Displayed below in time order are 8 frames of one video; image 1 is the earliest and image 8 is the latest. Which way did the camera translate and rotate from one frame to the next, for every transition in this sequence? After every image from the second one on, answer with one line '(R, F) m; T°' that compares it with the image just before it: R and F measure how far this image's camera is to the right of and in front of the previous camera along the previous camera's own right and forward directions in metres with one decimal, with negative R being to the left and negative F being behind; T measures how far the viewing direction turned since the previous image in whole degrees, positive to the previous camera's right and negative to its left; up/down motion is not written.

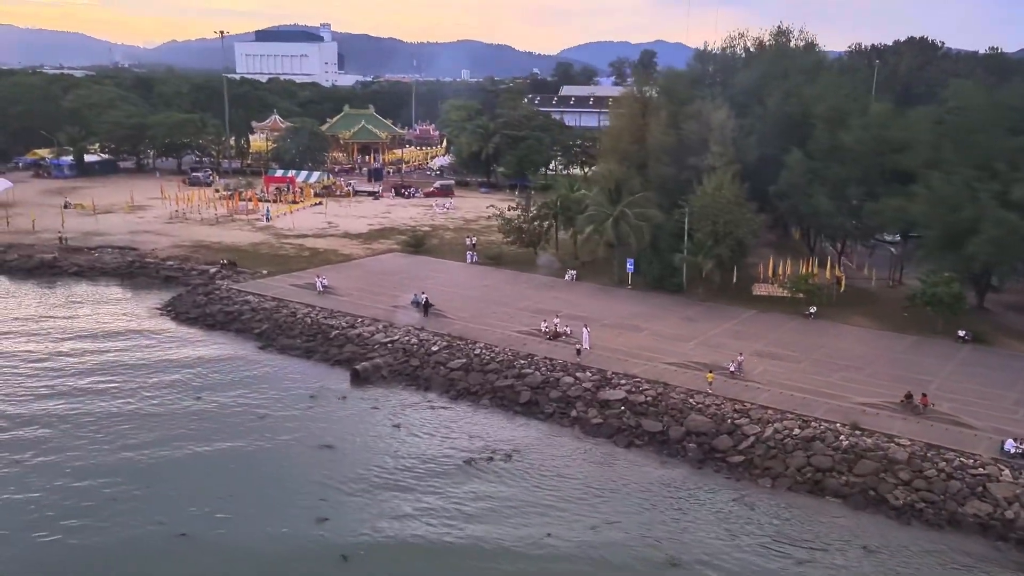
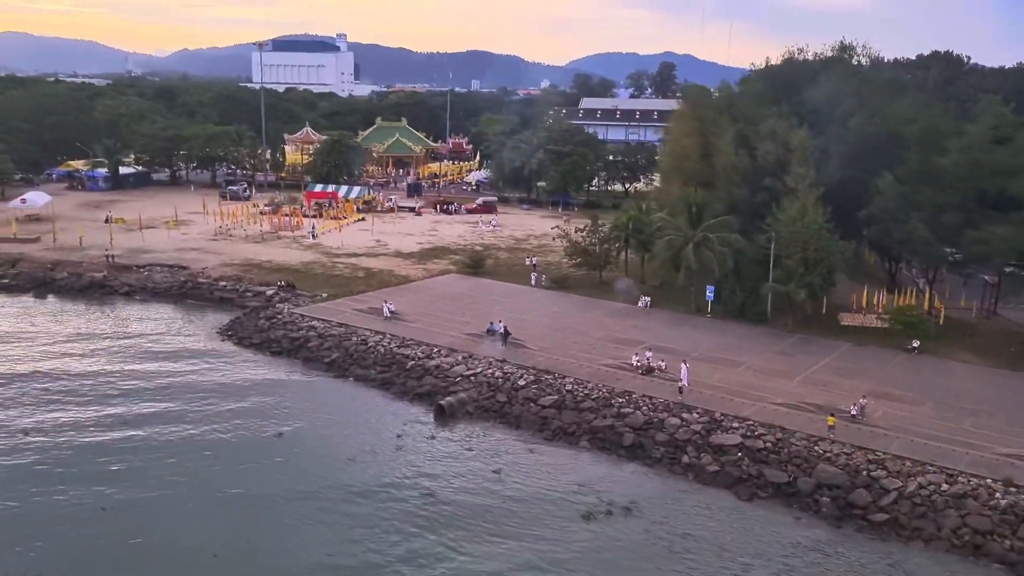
(-2.2, +1.4) m; -1°
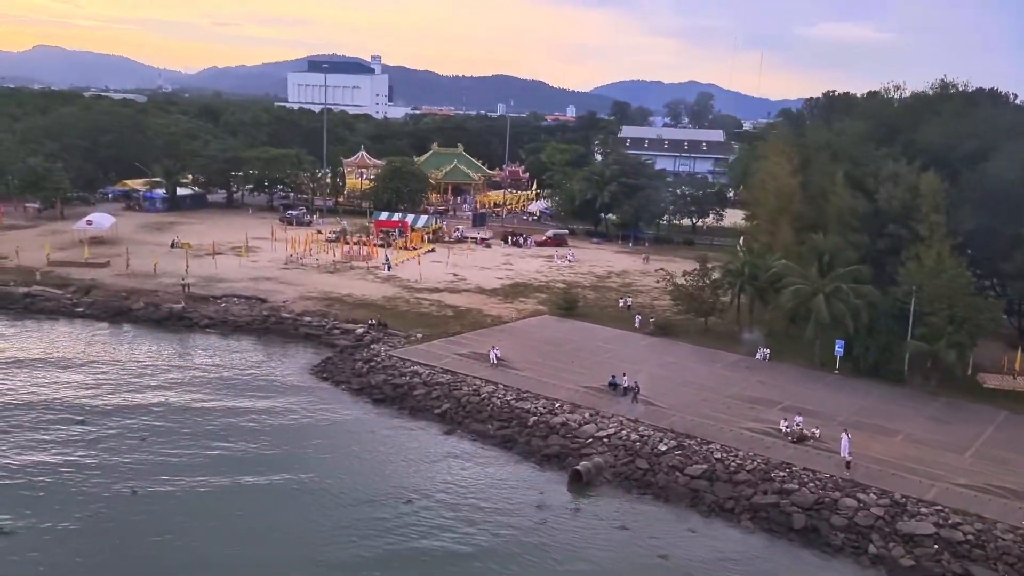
(-3.0, +1.8) m; -1°
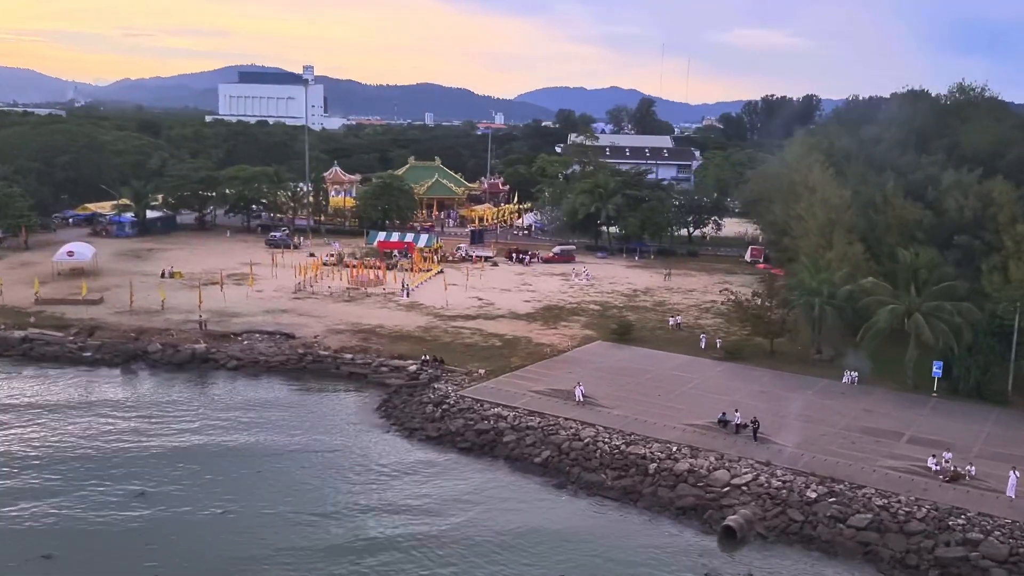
(-4.2, +2.4) m; +4°
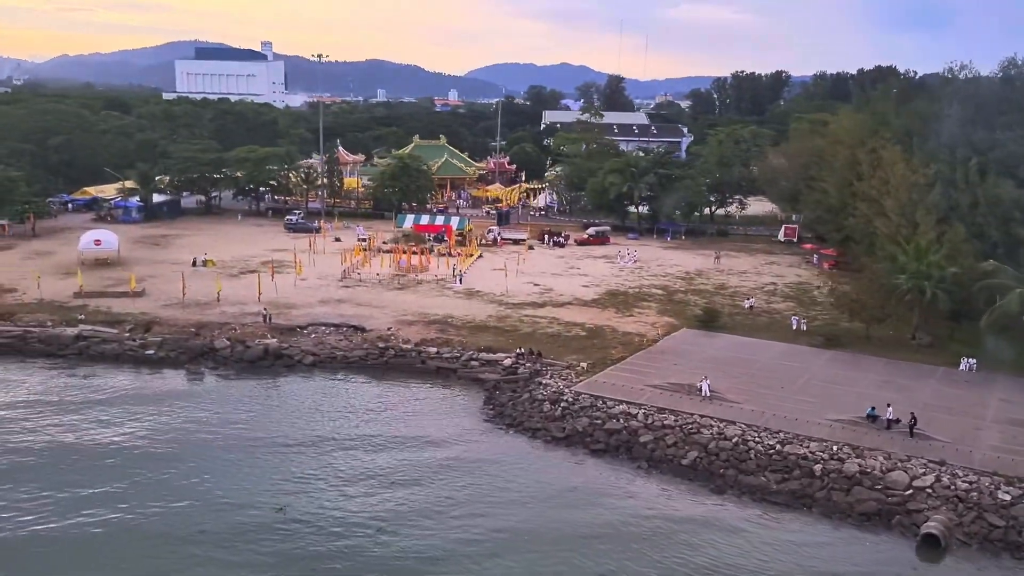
(-4.4, +1.7) m; +3°
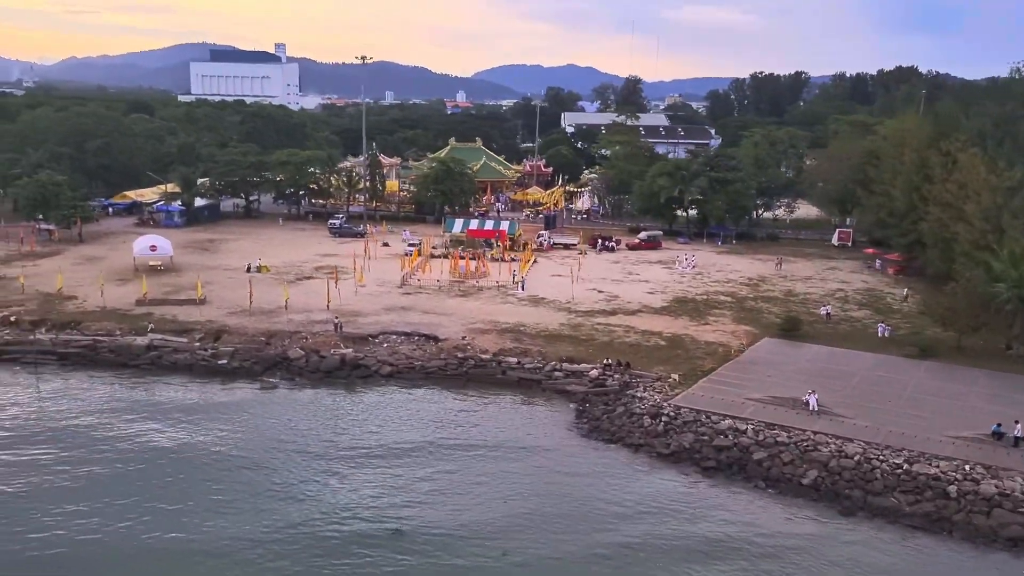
(-2.3, +0.9) m; -1°
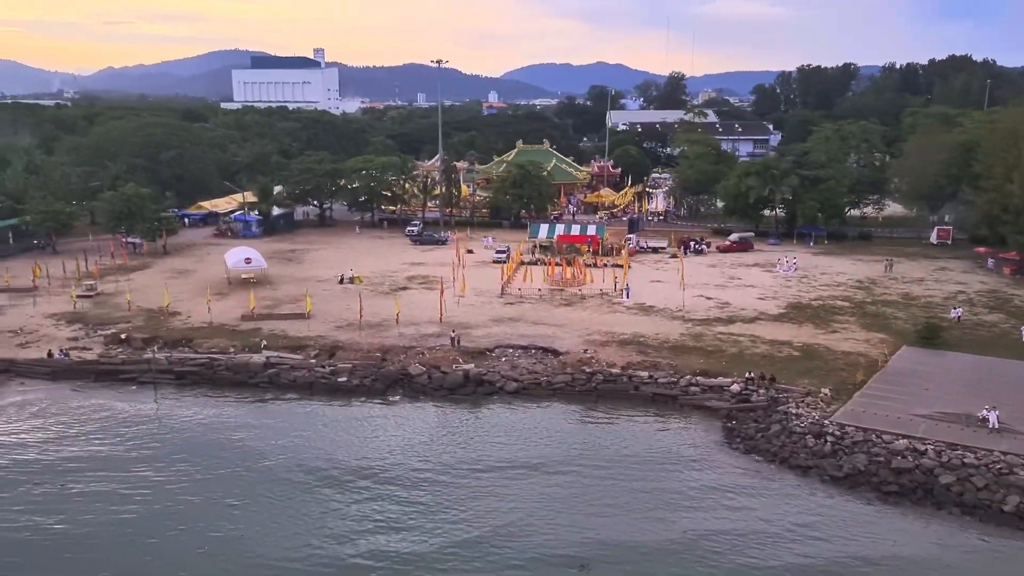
(-2.8, +1.2) m; -2°
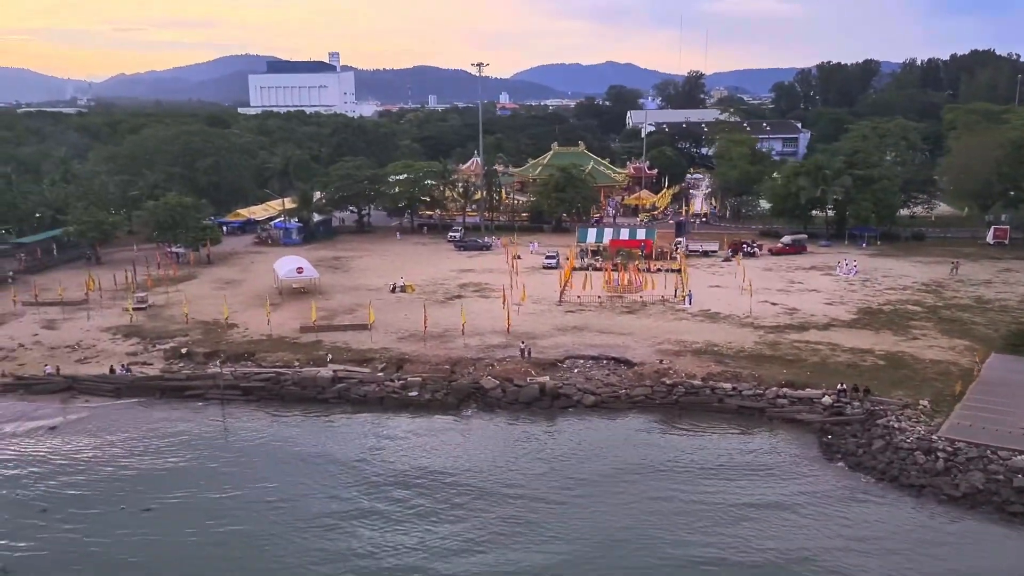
(-1.8, +0.9) m; -1°
